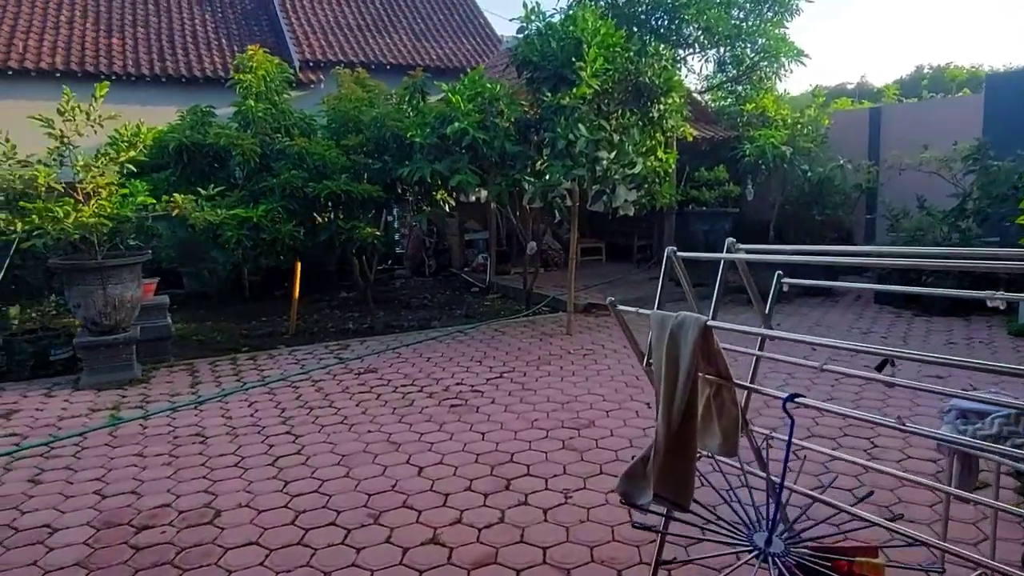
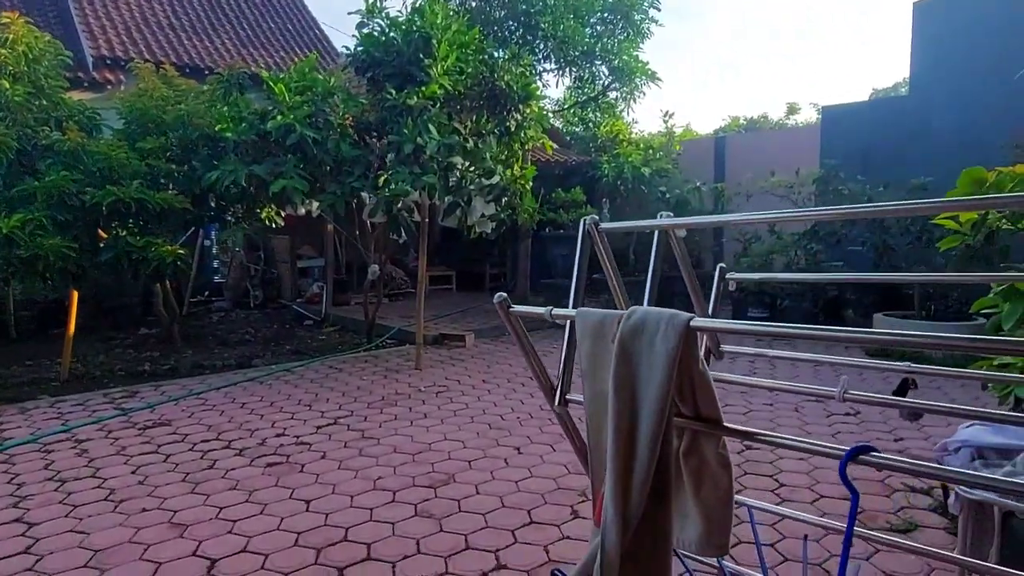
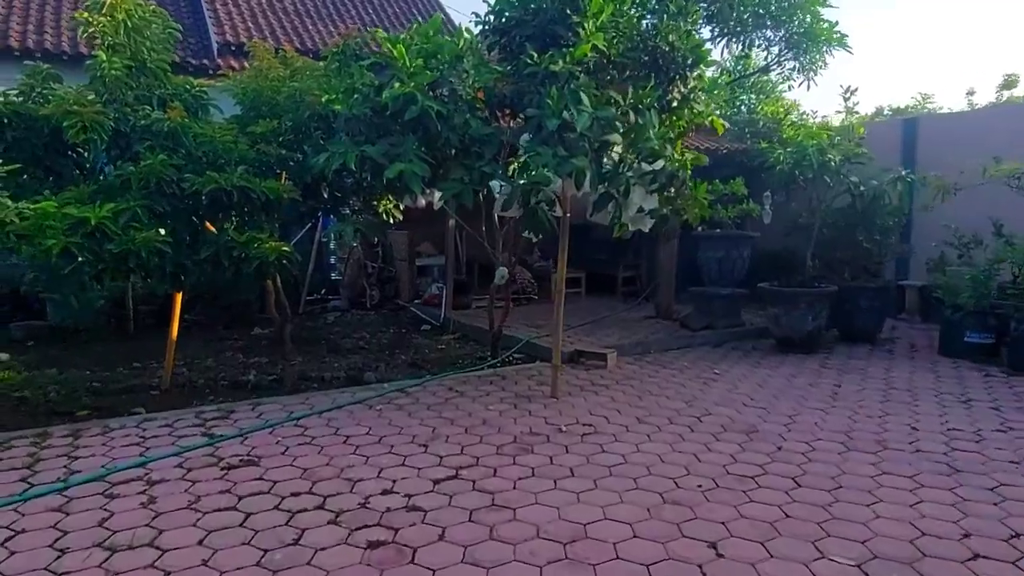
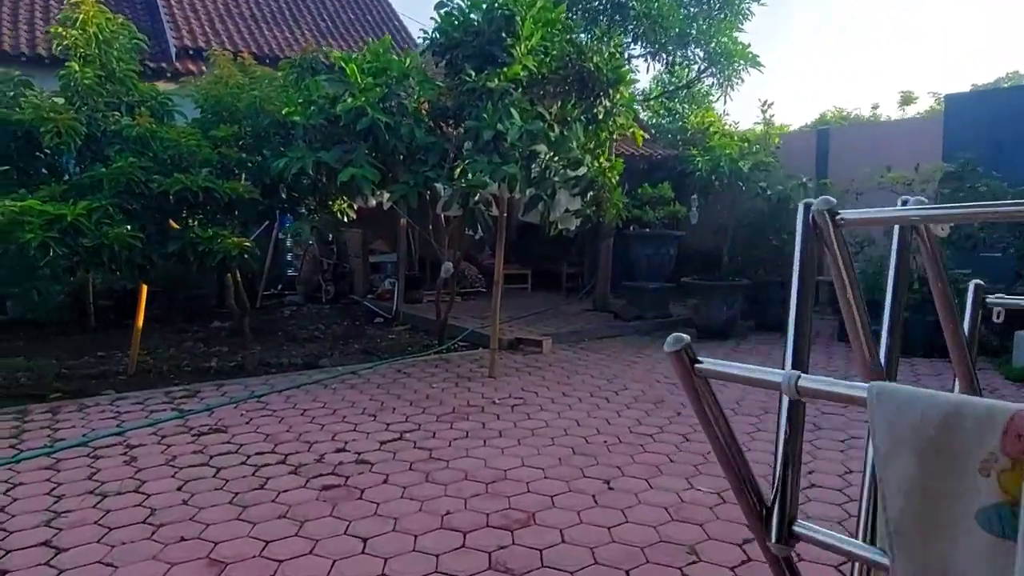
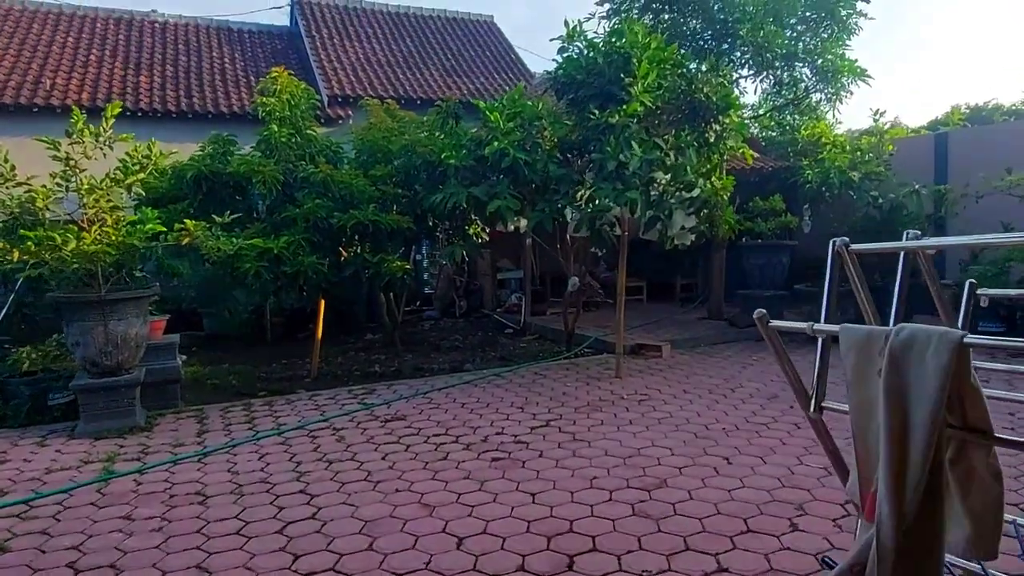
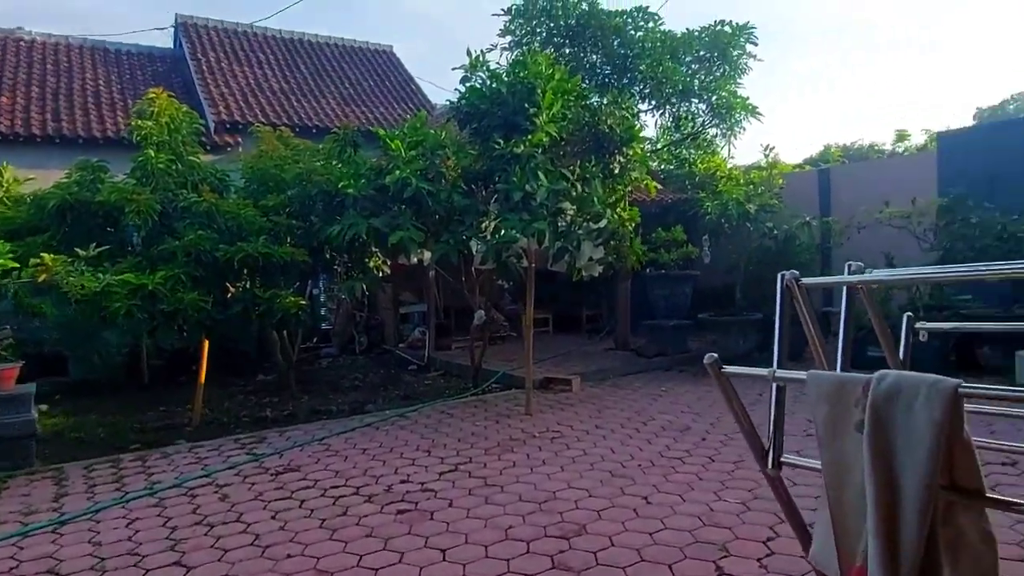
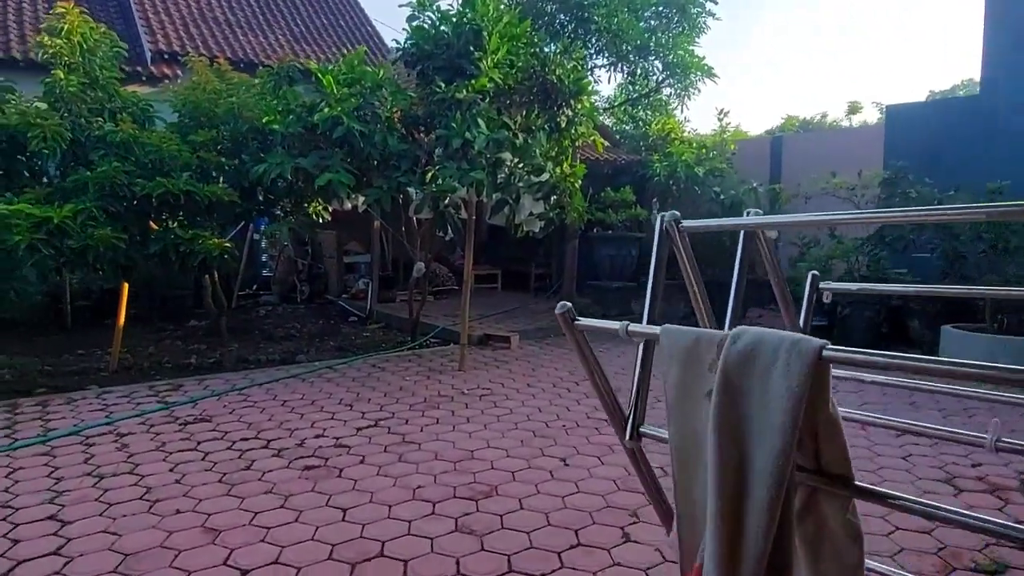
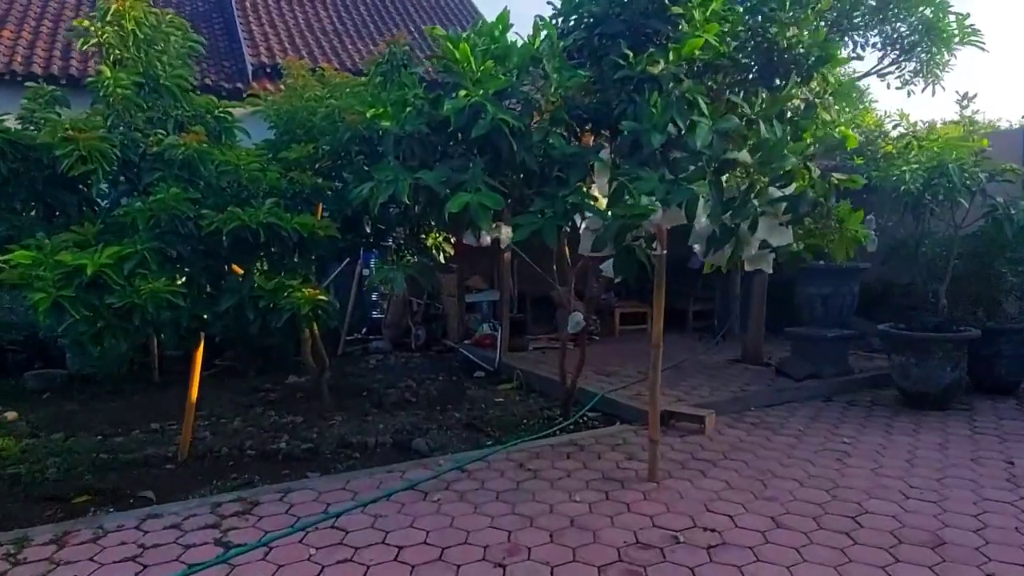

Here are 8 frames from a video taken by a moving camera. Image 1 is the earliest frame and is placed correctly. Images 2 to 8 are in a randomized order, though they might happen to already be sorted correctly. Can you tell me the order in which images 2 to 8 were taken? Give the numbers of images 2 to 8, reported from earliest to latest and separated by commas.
5, 6, 2, 7, 4, 3, 8
